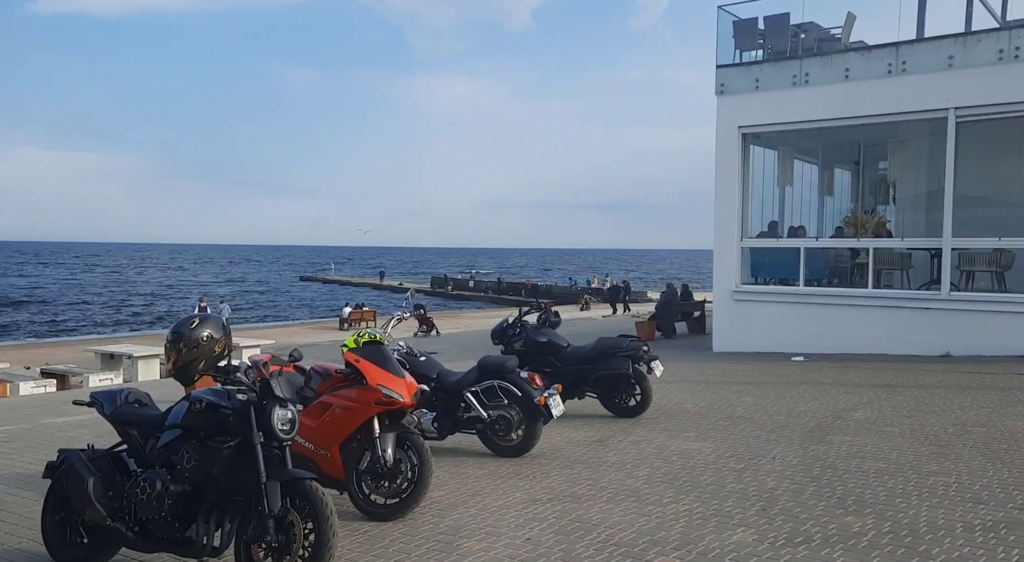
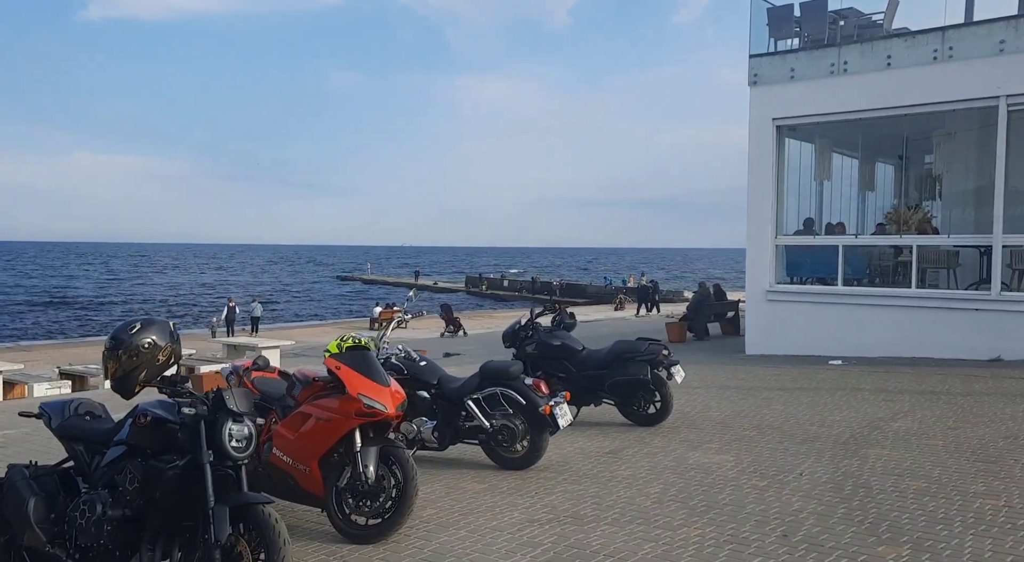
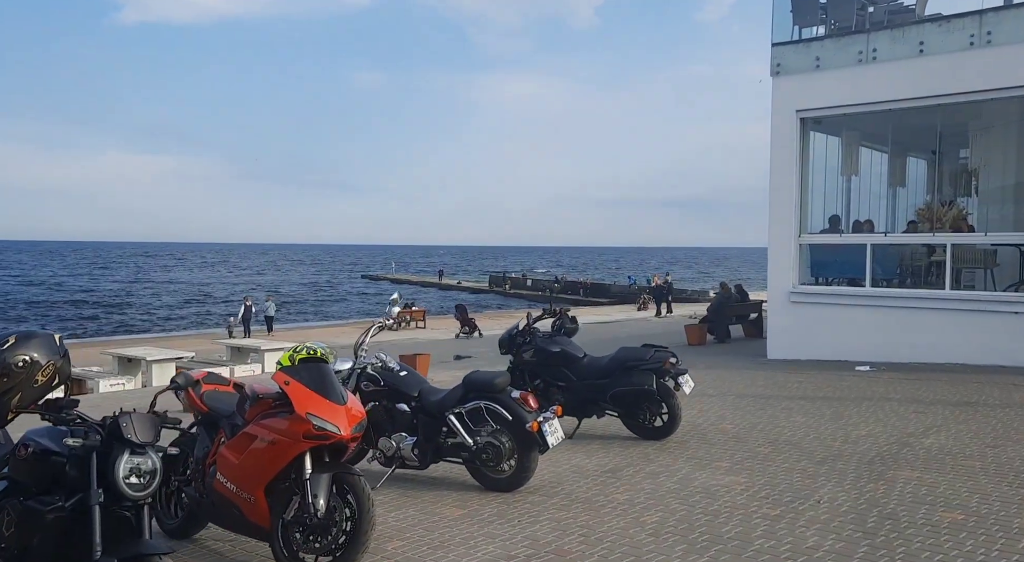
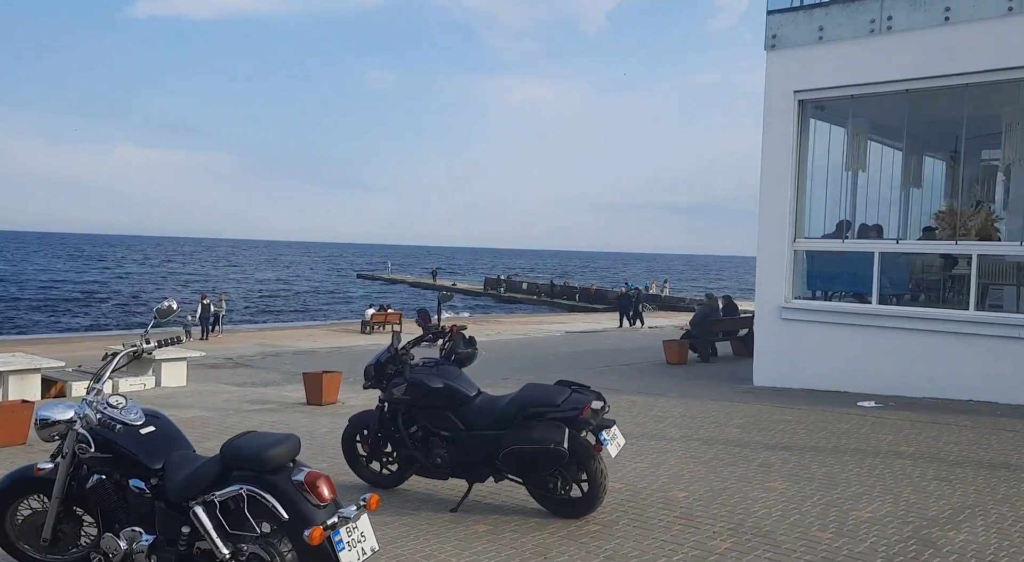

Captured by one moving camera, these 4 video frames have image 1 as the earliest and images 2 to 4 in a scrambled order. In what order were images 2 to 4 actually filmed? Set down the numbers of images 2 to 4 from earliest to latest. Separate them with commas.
2, 3, 4
